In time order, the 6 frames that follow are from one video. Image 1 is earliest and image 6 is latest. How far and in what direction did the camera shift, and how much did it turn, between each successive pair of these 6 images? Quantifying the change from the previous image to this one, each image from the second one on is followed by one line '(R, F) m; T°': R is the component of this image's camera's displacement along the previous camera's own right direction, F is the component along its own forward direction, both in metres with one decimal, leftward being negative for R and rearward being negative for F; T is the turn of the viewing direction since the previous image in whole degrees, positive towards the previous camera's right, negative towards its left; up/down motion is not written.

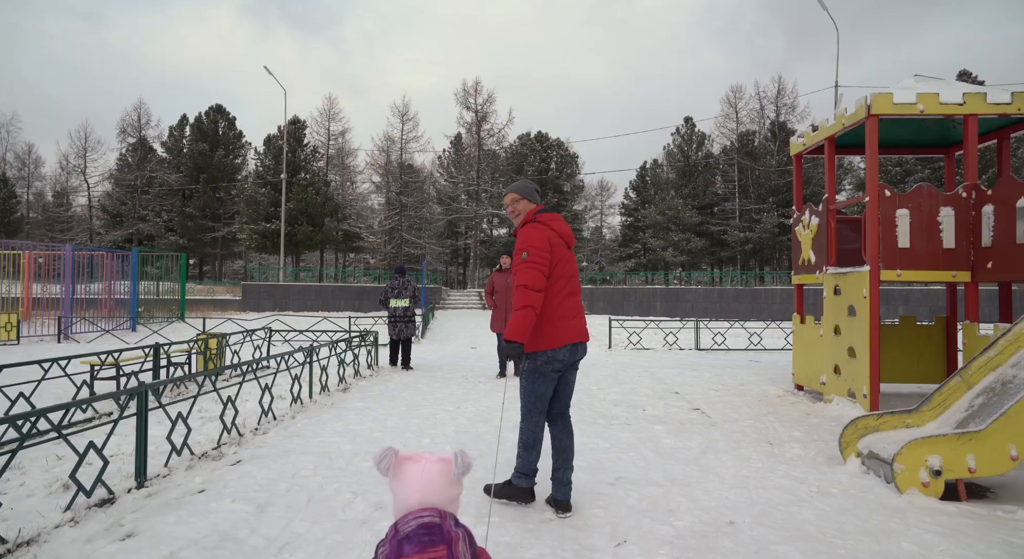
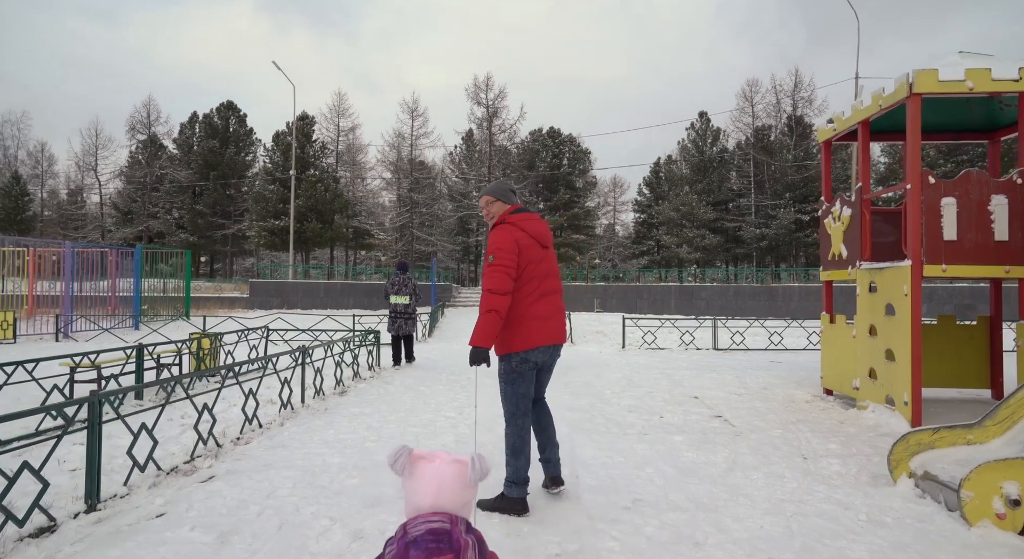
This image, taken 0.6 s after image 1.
(+0.1, +0.5) m; -1°
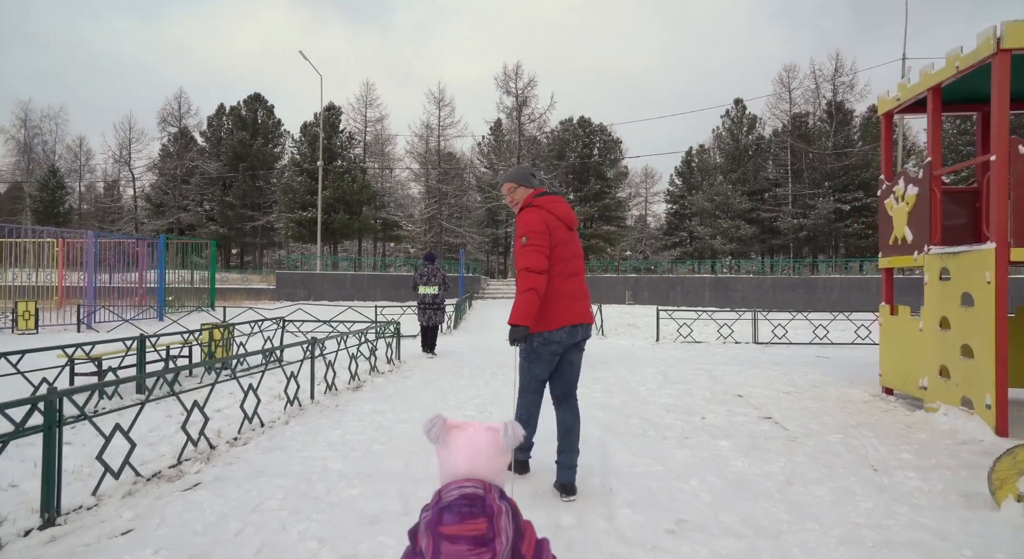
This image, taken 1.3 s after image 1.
(0.0, +0.5) m; -3°
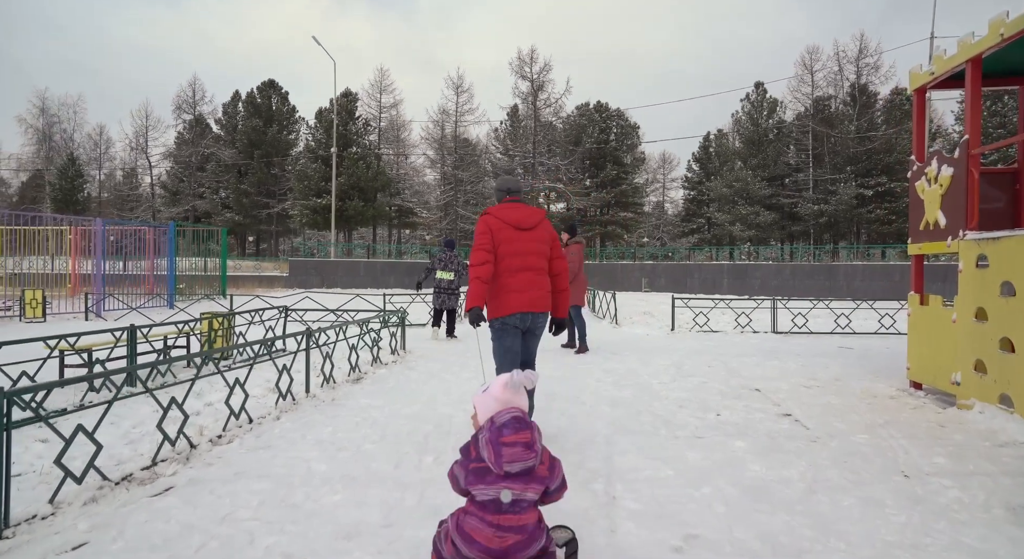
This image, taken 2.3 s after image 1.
(+0.1, +0.3) m; -2°
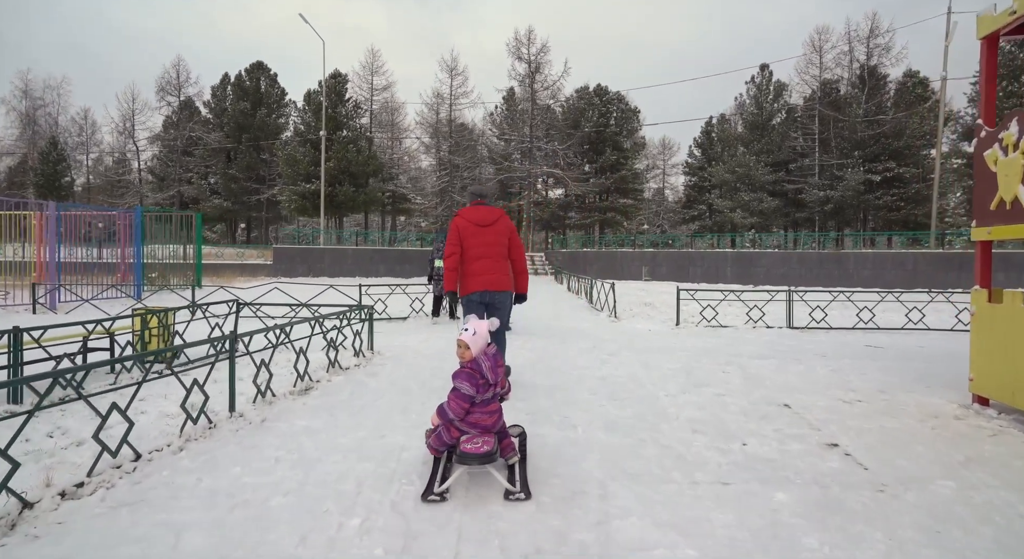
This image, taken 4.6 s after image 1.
(+0.2, +1.1) m; 0°
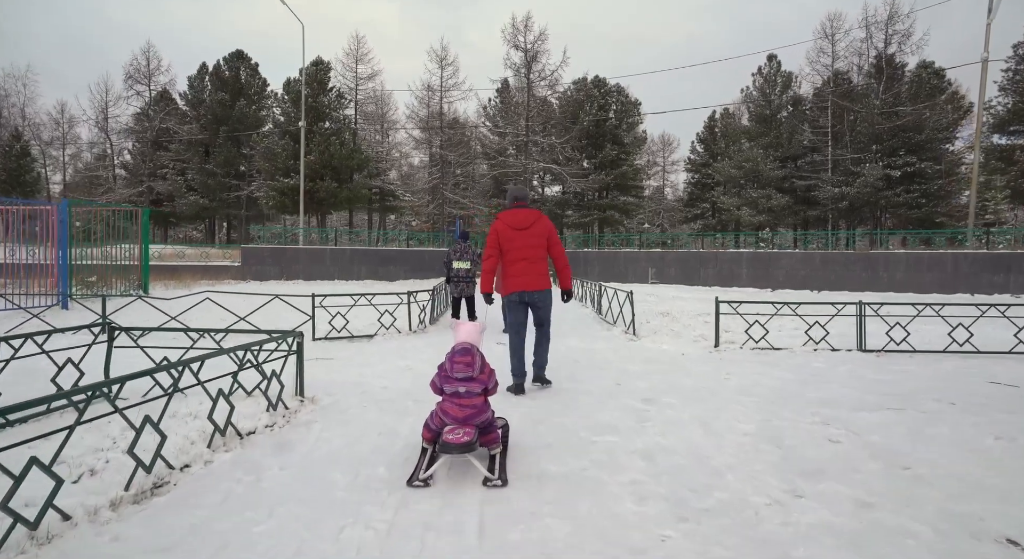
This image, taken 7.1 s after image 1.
(0.0, +2.3) m; 0°
